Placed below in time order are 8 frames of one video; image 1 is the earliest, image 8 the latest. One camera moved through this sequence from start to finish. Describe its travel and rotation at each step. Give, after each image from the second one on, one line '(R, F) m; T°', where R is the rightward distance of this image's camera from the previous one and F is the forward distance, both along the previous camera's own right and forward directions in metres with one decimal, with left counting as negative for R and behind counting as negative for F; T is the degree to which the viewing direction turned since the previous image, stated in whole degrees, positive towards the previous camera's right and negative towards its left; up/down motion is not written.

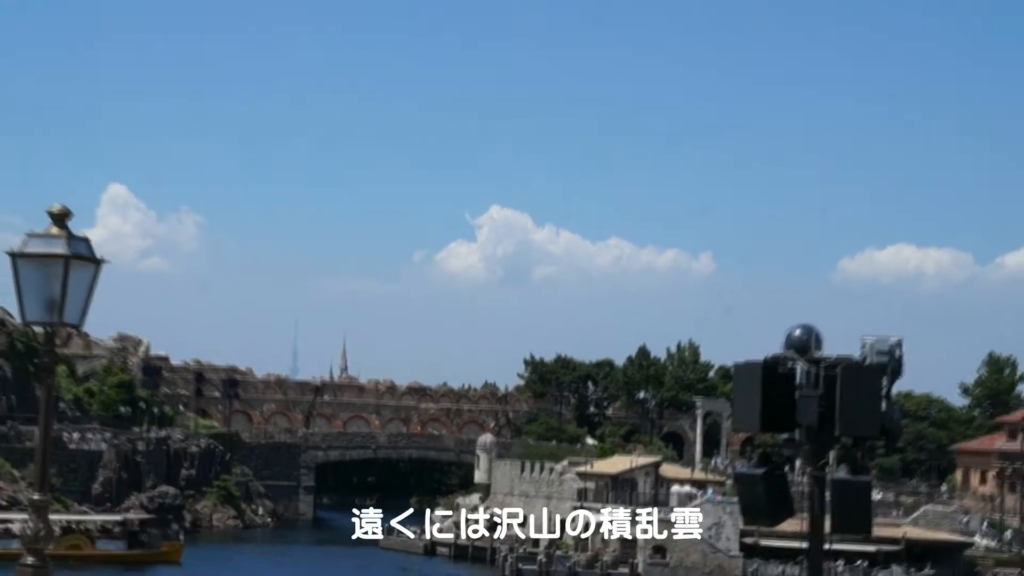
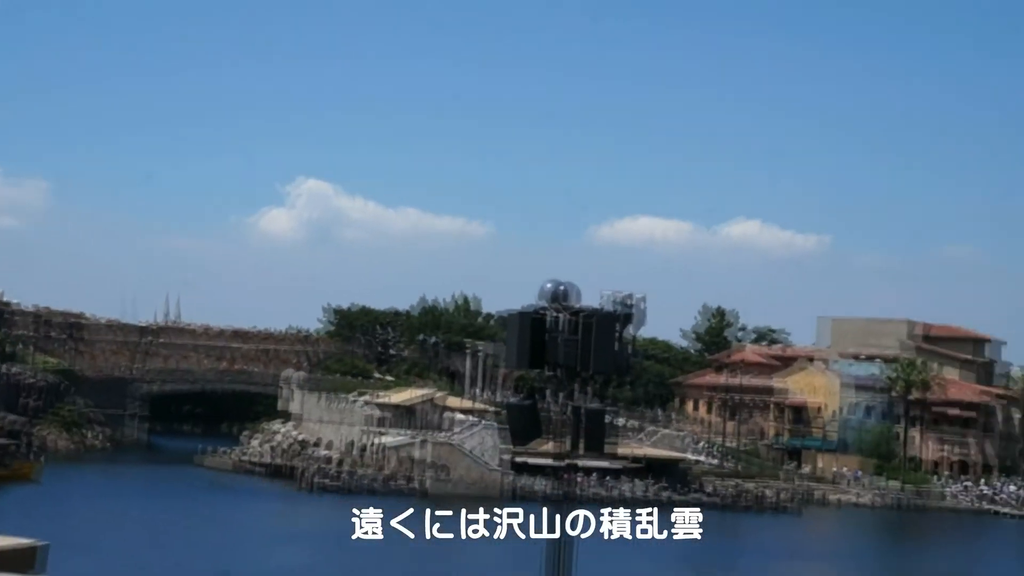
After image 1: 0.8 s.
(+1.6, -2.2) m; +4°
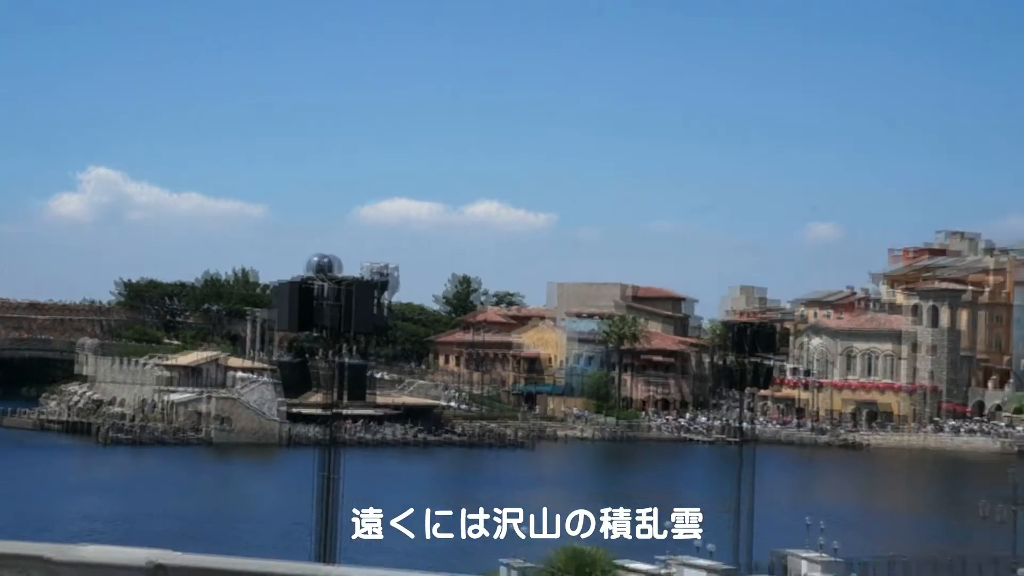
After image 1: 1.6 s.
(+1.2, -2.4) m; +8°
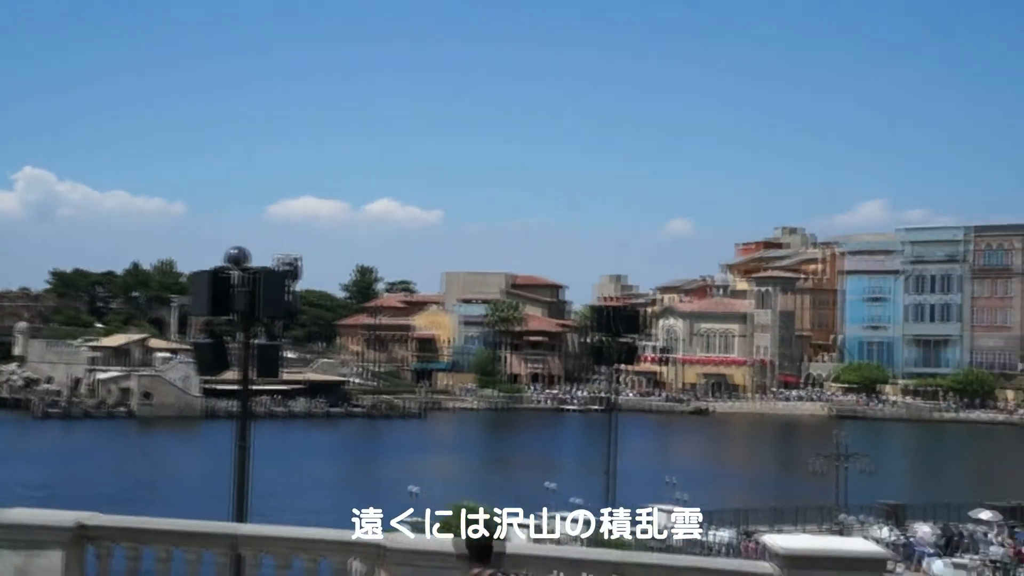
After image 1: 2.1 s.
(+0.4, -2.2) m; +4°
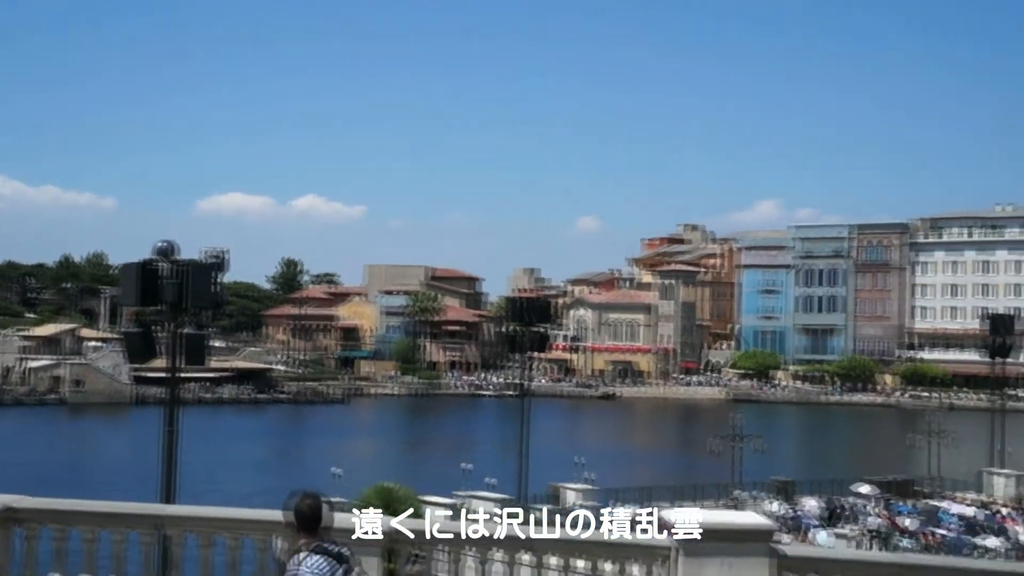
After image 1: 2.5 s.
(+0.1, -1.1) m; +4°
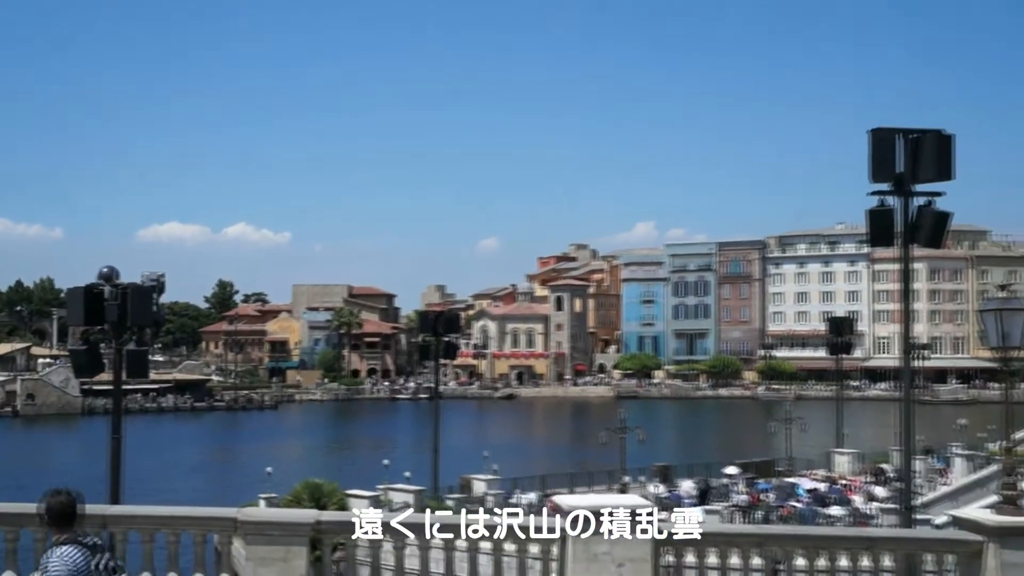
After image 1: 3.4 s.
(+0.1, -2.7) m; +4°
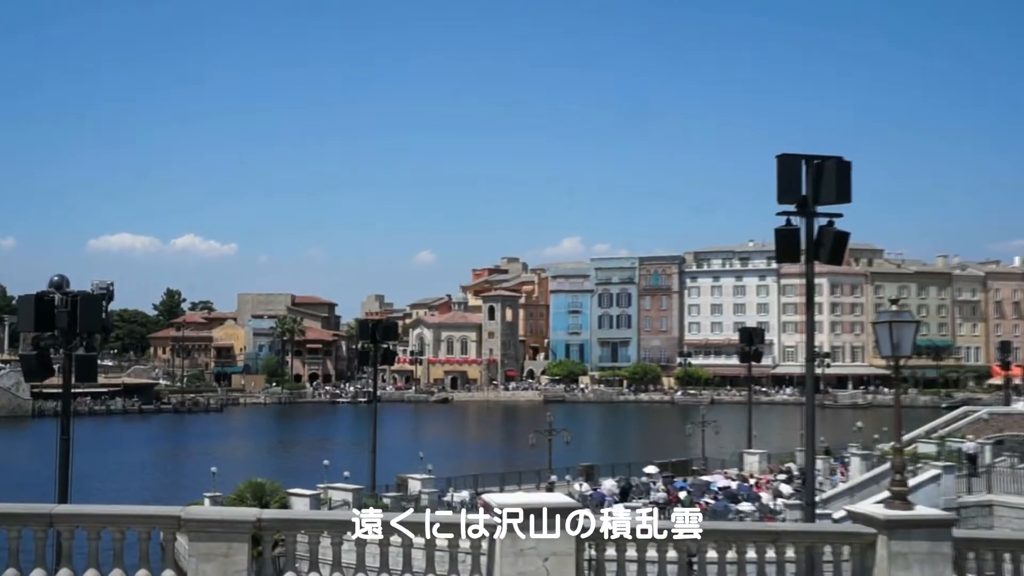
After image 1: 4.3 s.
(-0.1, -1.4) m; +3°
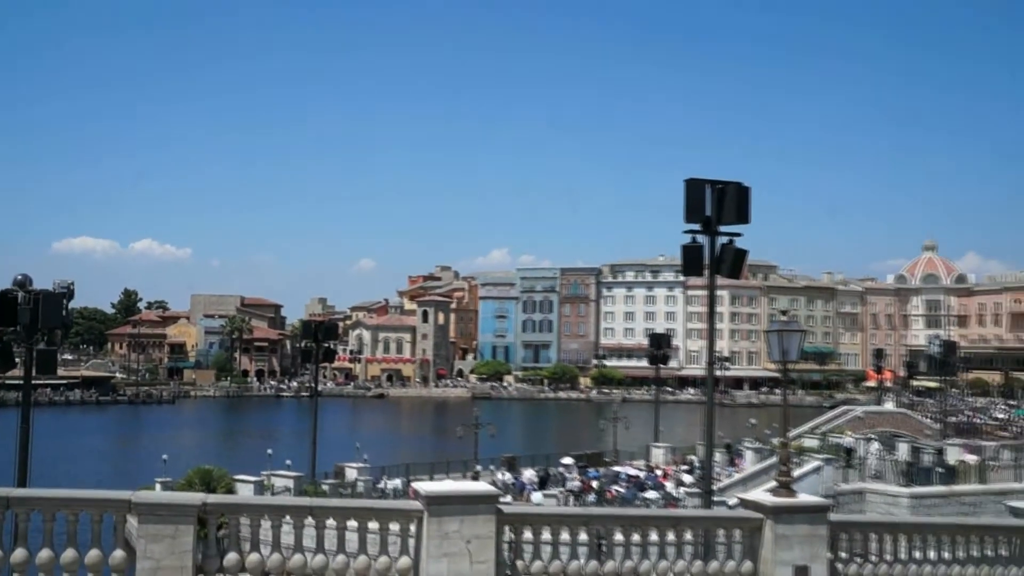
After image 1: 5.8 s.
(+0.1, -2.3) m; +3°
